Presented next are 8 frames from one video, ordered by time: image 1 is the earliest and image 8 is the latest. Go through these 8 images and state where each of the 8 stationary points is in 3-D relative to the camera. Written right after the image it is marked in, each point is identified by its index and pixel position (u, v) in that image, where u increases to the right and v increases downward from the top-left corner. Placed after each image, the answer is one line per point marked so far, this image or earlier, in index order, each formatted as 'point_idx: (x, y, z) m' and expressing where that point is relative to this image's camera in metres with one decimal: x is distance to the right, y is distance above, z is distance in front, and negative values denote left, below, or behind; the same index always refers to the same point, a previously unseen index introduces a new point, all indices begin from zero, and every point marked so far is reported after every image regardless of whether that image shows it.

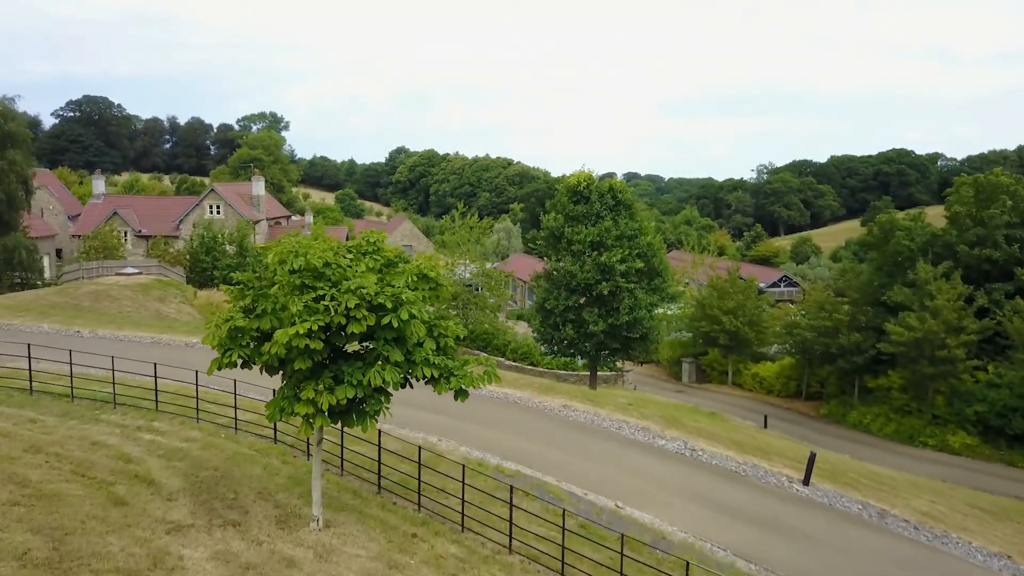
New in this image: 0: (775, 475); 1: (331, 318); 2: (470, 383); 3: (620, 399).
0: (+2.6, -1.8, +13.2) m
1: (-1.0, -0.2, +7.8) m
2: (-0.3, -0.6, +8.5) m
3: (+1.3, -1.4, +16.7) m
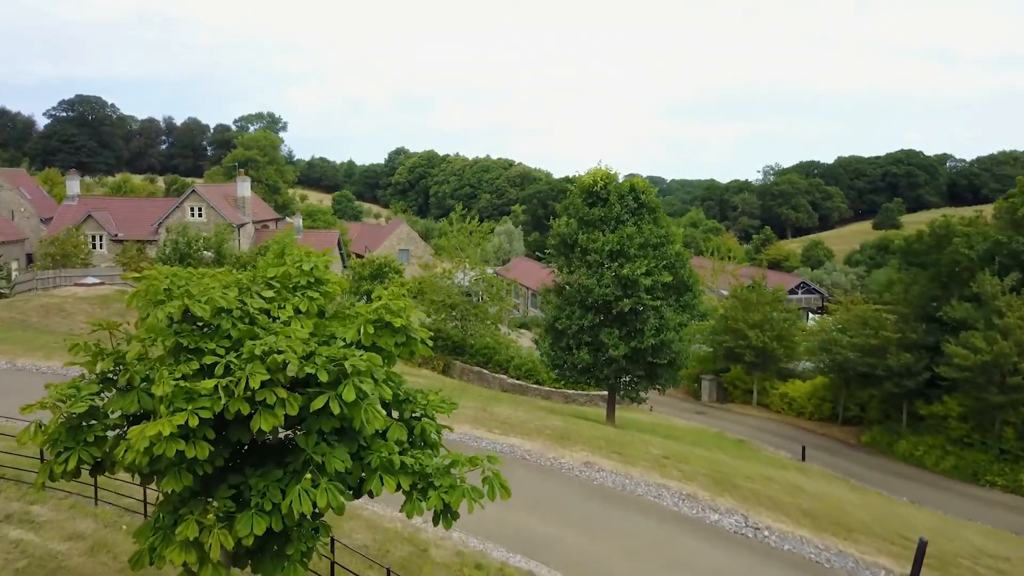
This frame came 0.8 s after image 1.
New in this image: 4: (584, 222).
0: (+2.7, -2.1, +10.0) m
1: (-1.0, -0.4, +4.6) m
2: (-0.2, -0.8, +5.3) m
3: (+1.4, -1.6, +13.5) m
4: (+1.0, +1.0, +19.5) m
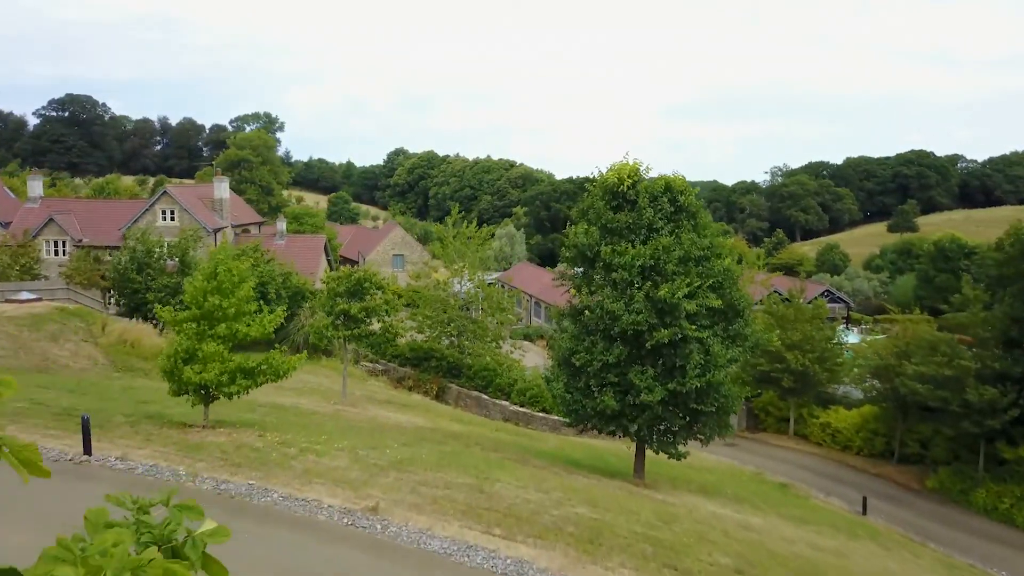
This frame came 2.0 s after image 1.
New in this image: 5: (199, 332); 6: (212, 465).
0: (+2.7, -2.4, +6.0) m
1: (-0.9, -0.7, +0.6) m
2: (-0.2, -1.1, +1.3) m
3: (+1.5, -1.9, +9.5) m
4: (+1.1, +0.7, +15.6) m
5: (-2.8, -0.4, +12.3) m
6: (-2.4, -1.4, +10.9) m
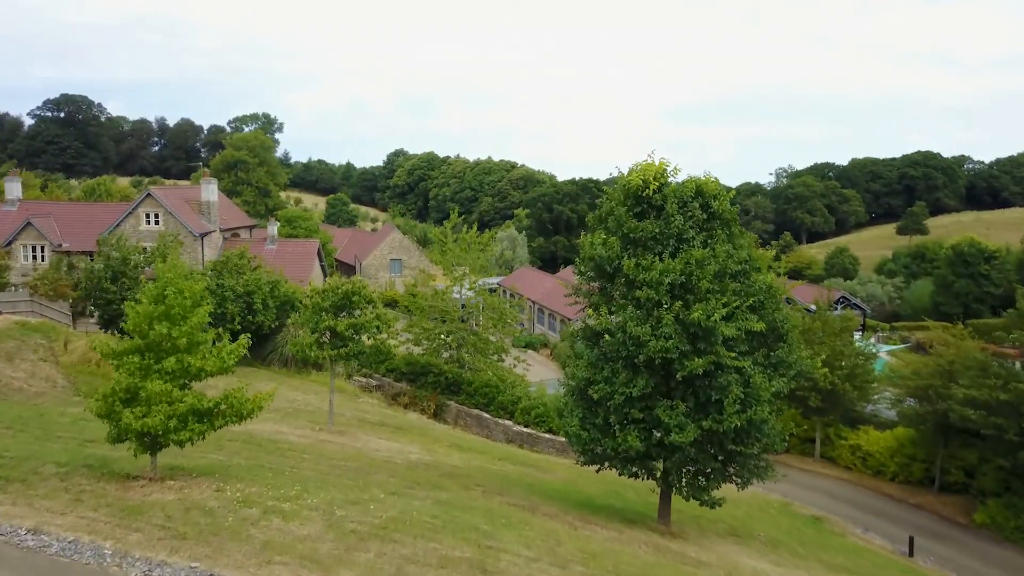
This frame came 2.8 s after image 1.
0: (+2.8, -2.5, +3.9) m
1: (-0.9, -0.9, -1.5) m
2: (-0.1, -1.3, -0.8) m
3: (+1.5, -2.1, +7.4) m
4: (+1.2, +0.5, +13.4) m
5: (-2.8, -0.6, +10.1) m
6: (-2.4, -1.6, +8.8) m
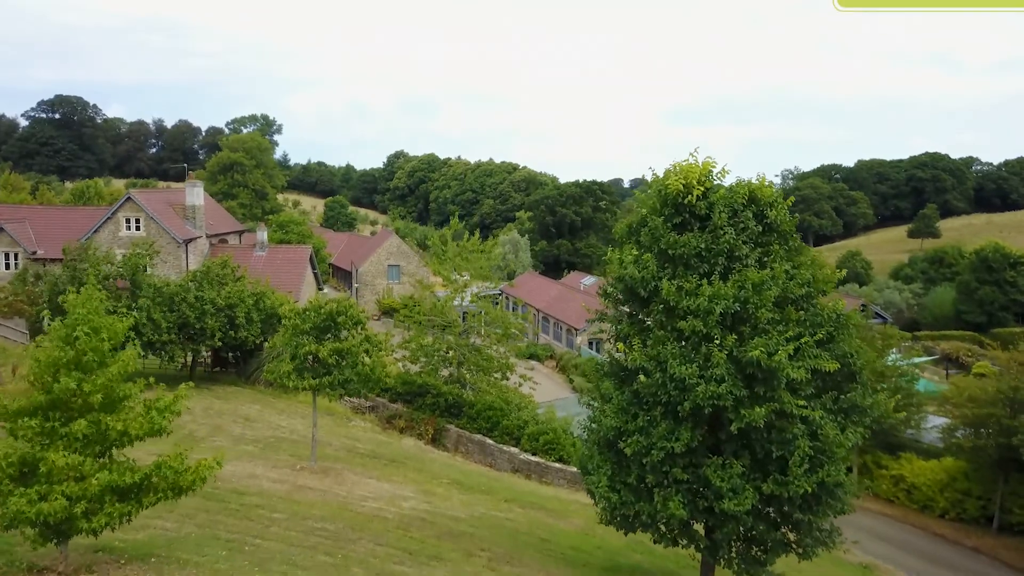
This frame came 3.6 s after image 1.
0: (+2.9, -2.8, +1.5) m
1: (-0.8, -1.1, -4.0) m
2: (0.0, -1.5, -3.2) m
3: (+1.6, -2.3, +5.0) m
4: (+1.3, +0.2, +11.0) m
5: (-2.7, -0.8, +7.7) m
6: (-2.3, -1.9, +6.4) m
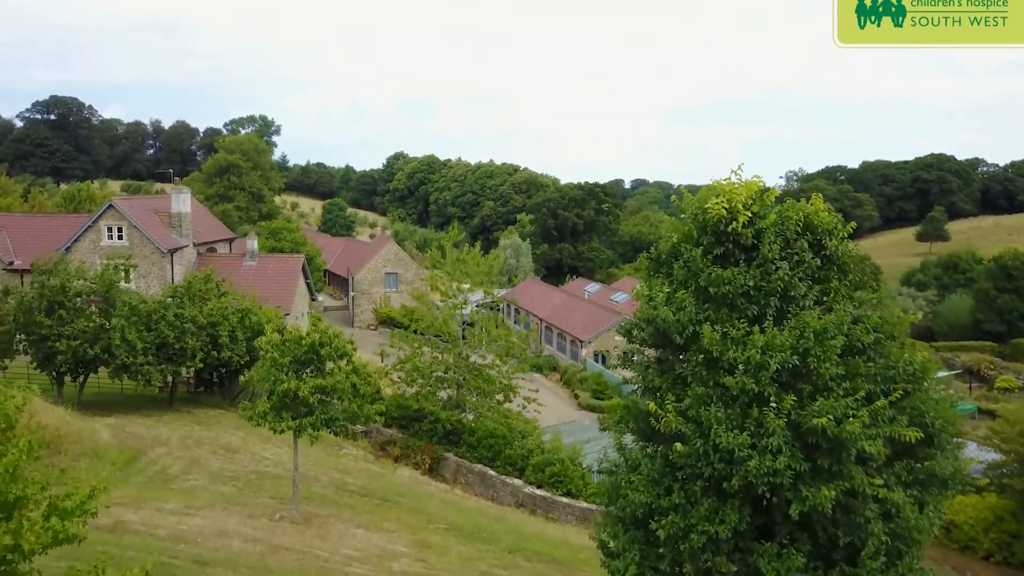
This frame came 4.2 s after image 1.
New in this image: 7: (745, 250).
0: (+2.9, -3.1, -0.4) m
1: (-0.7, -1.4, -5.8) m
2: (+0.1, -1.8, -5.1) m
3: (+1.7, -2.6, +3.1) m
4: (+1.3, -0.1, +9.2) m
5: (-2.6, -1.1, +5.9) m
6: (-2.2, -2.2, +4.5) m
7: (+1.6, +0.2, +9.2) m
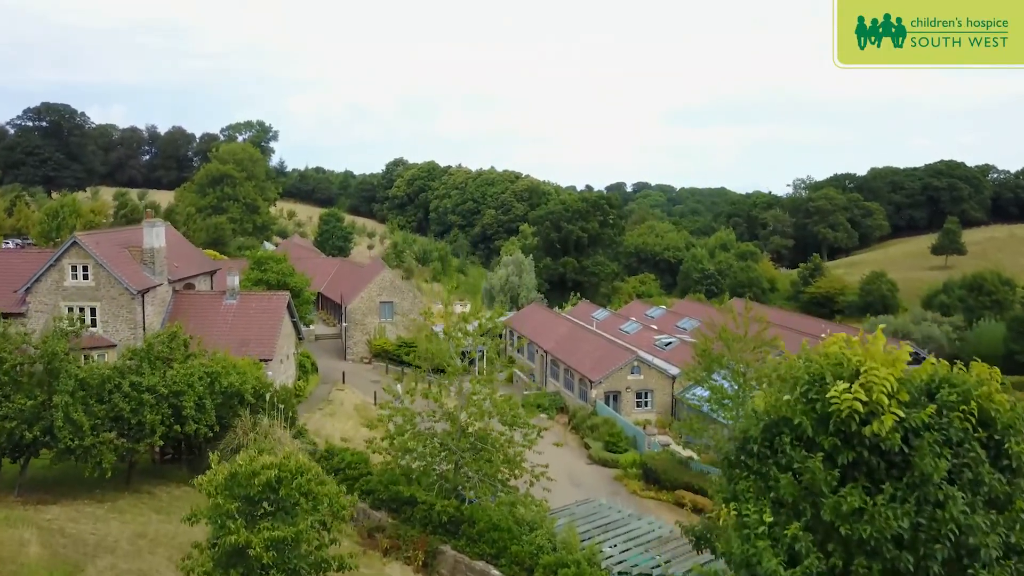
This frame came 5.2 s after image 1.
0: (+3.0, -4.1, -3.6) m
1: (-0.6, -2.4, -9.0) m
2: (+0.1, -2.8, -8.3) m
3: (+1.8, -3.7, 0.0) m
4: (+1.4, -1.1, +6.0) m
5: (-2.5, -2.2, +2.7) m
6: (-2.1, -3.2, +1.3) m
7: (+1.7, -0.8, +6.0) m
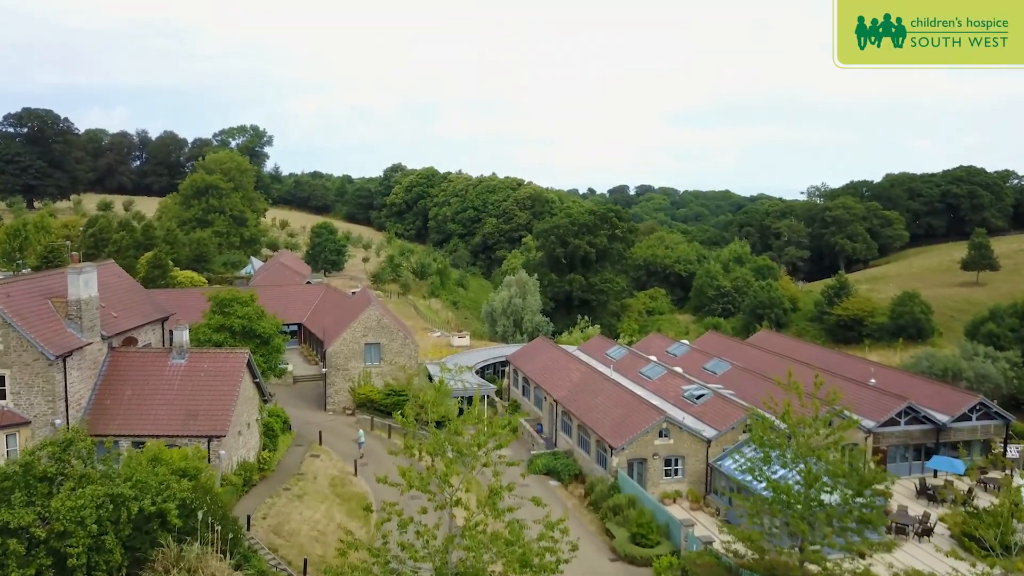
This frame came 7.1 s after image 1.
0: (+3.1, -5.3, -9.6) m
1: (-0.5, -3.6, -15.0) m
2: (+0.2, -4.0, -14.3) m
3: (+1.9, -4.8, -6.1) m
4: (+1.5, -2.3, 0.0) m
5: (-2.4, -3.3, -3.3) m
6: (-2.0, -4.4, -4.7) m
7: (+1.8, -2.0, 0.0) m
